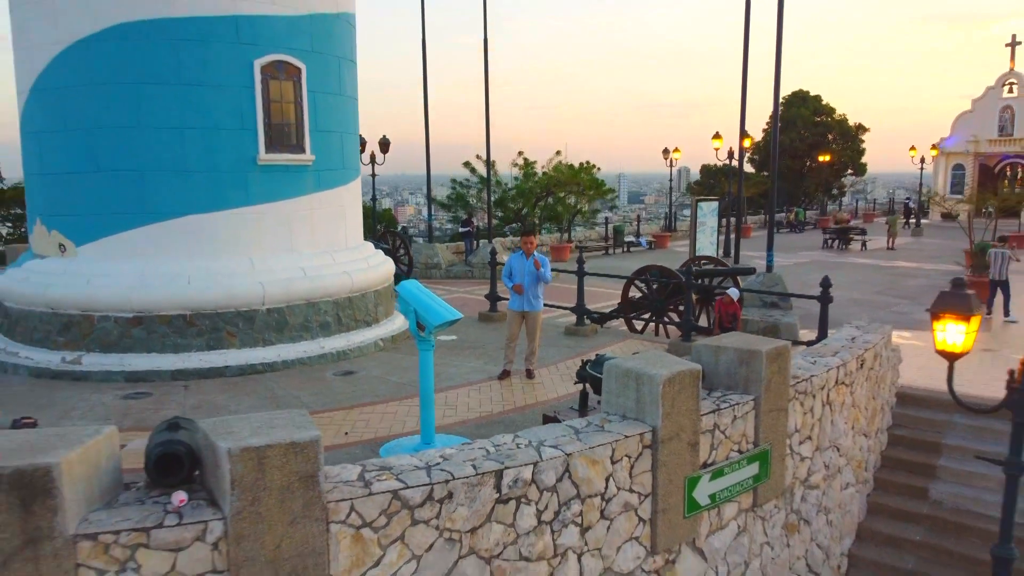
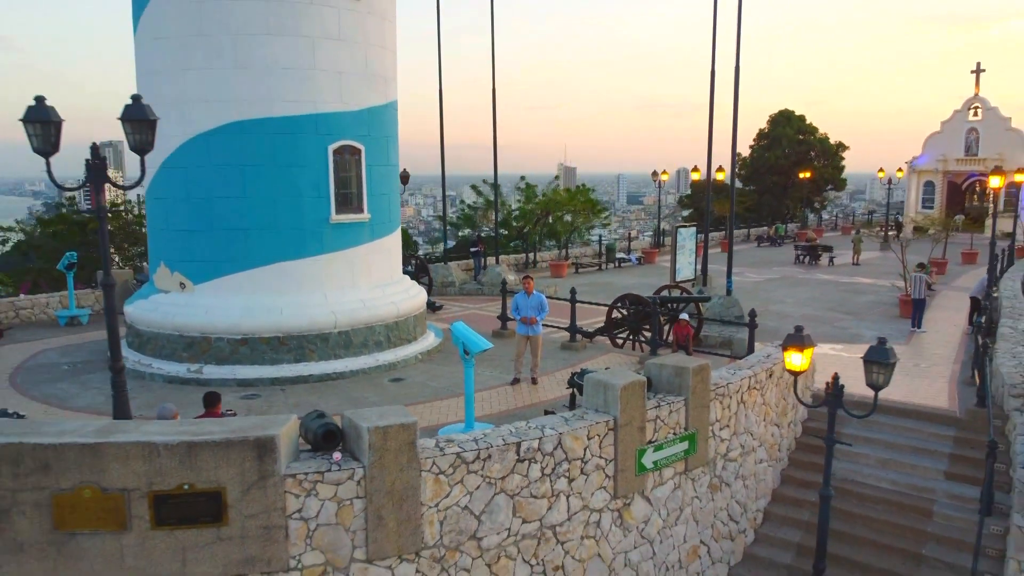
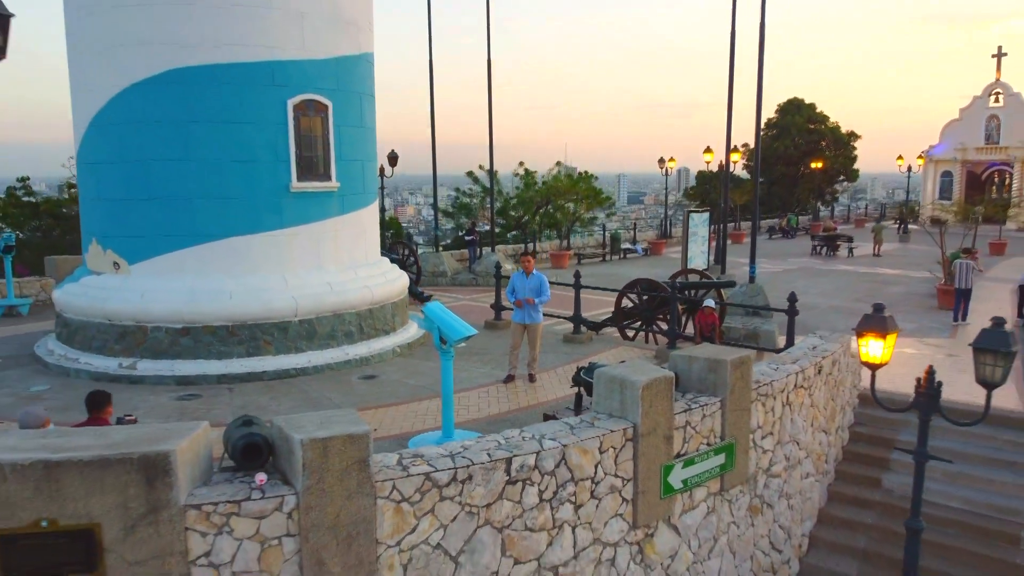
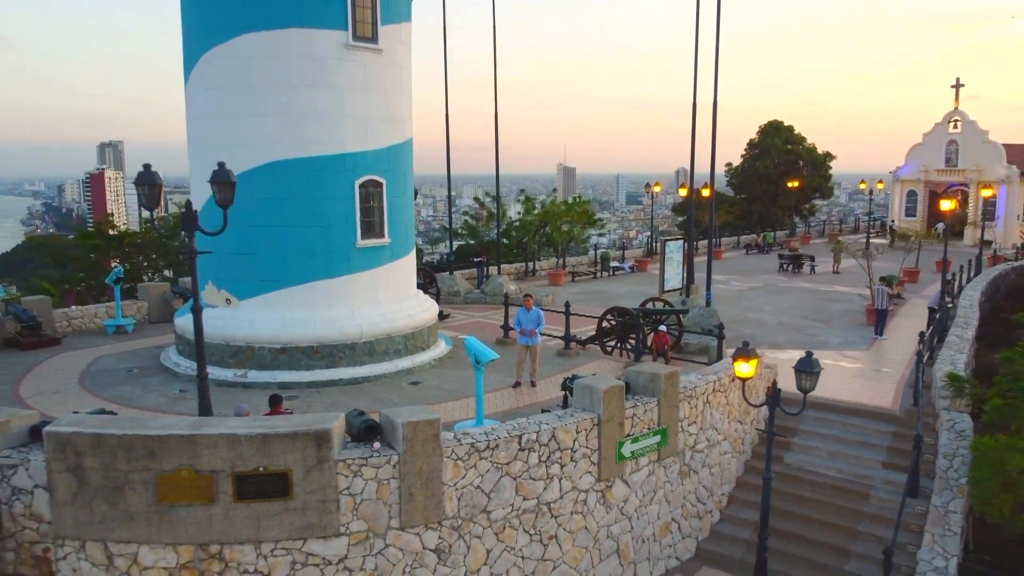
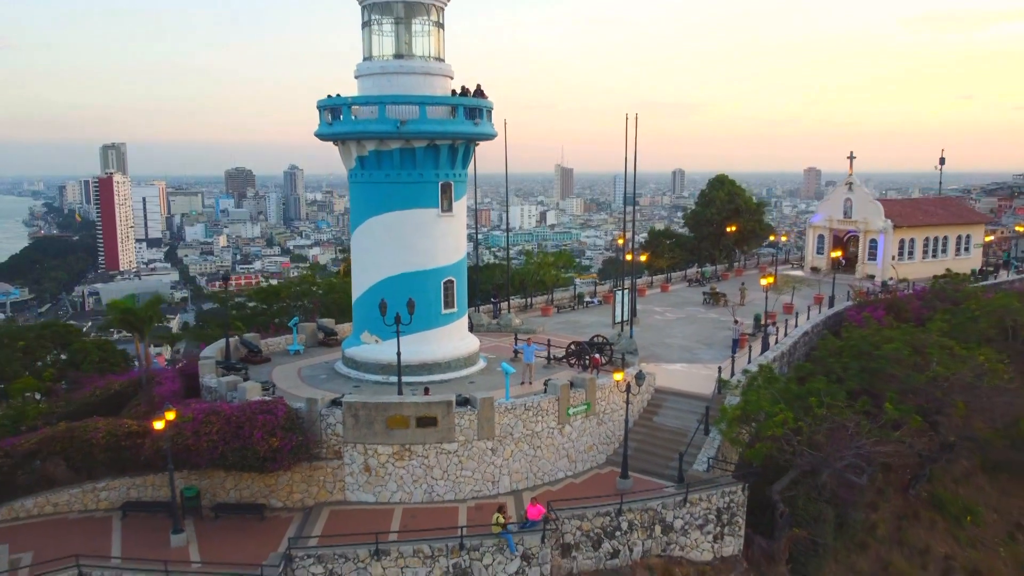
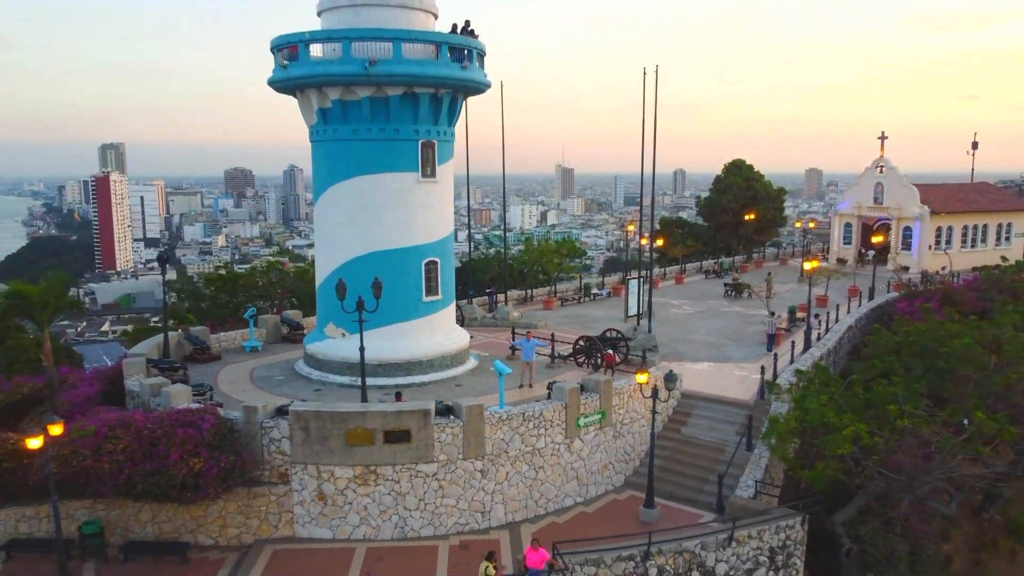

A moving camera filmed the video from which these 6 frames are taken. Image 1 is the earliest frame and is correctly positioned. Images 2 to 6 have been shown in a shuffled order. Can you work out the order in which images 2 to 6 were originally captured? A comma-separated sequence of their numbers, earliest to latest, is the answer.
3, 2, 4, 6, 5
